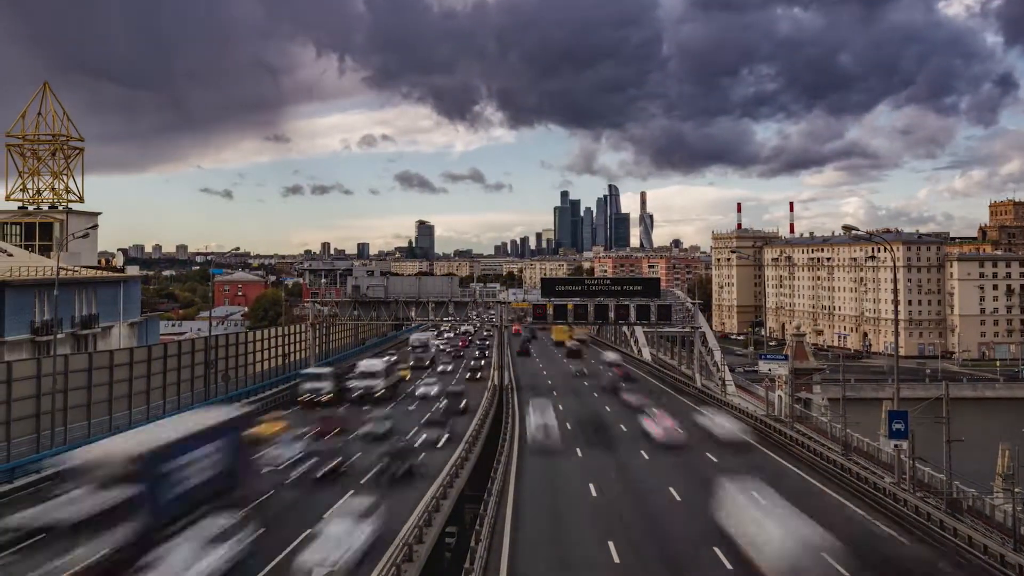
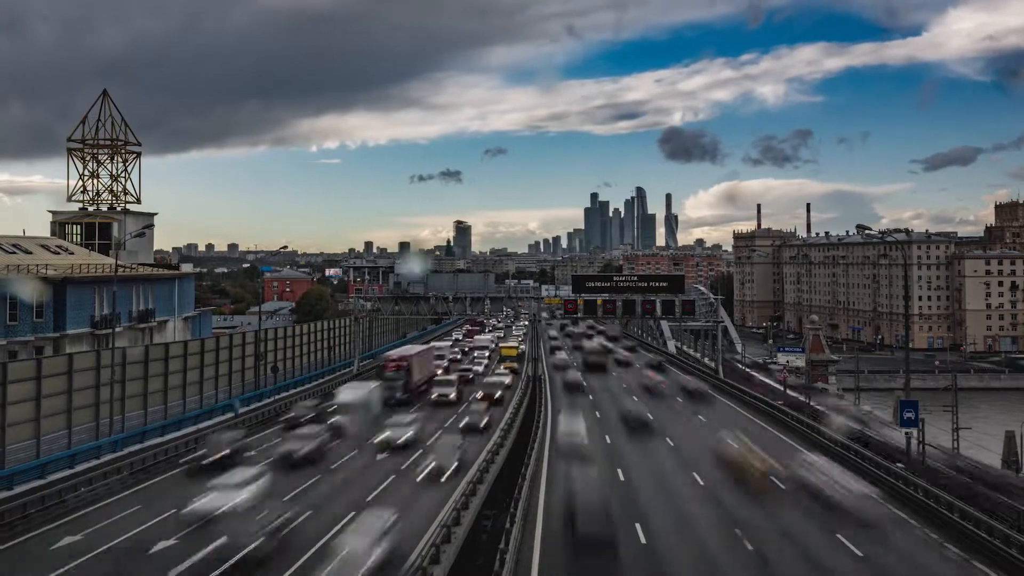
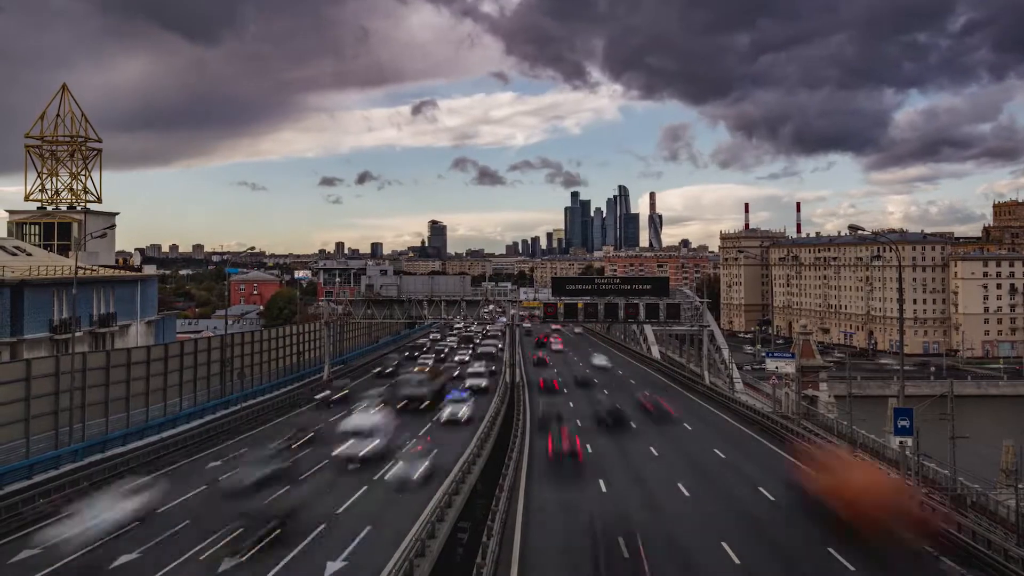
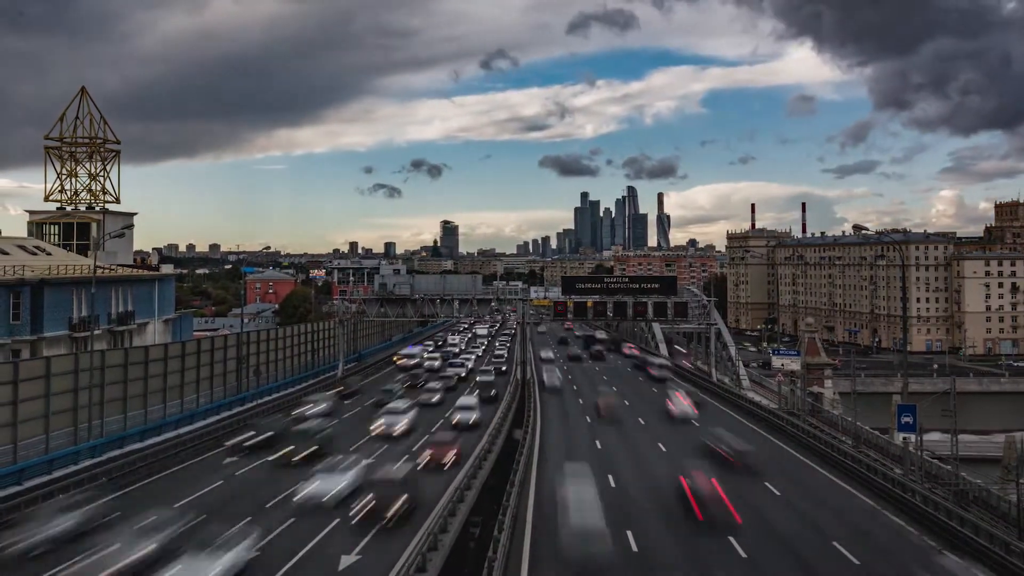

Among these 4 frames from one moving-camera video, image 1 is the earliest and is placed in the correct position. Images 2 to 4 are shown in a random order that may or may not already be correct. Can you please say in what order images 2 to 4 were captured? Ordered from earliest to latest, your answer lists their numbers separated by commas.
3, 4, 2
